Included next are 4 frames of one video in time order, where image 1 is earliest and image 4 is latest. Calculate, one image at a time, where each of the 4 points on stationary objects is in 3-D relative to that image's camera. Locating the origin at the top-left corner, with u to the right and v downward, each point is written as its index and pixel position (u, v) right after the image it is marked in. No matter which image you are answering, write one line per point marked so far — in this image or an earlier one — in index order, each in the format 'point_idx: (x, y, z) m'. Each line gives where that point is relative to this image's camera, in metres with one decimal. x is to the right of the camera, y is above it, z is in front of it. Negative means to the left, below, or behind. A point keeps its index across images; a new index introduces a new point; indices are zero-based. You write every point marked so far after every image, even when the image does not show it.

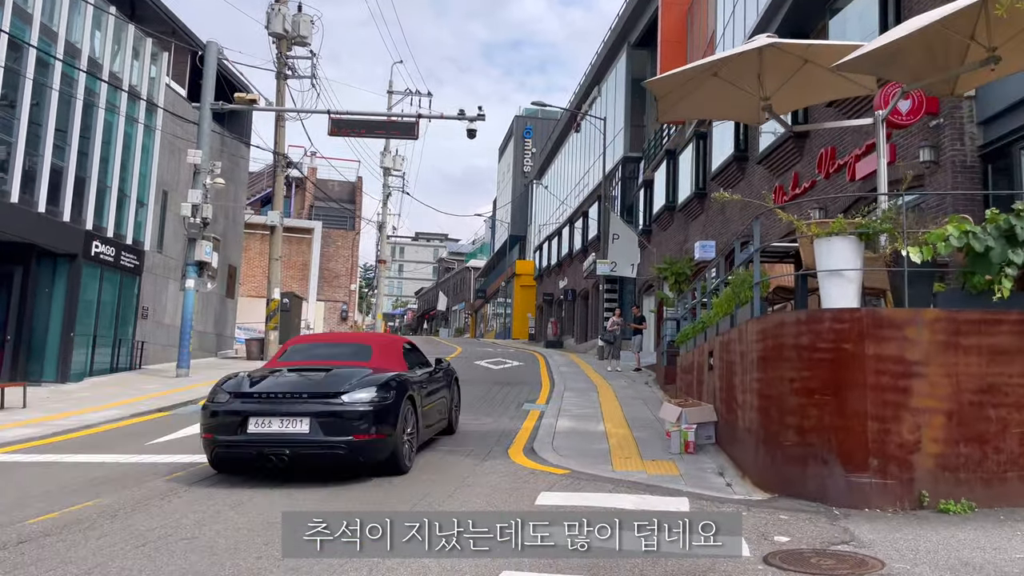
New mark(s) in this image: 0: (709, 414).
0: (+2.3, -1.5, +9.3) m
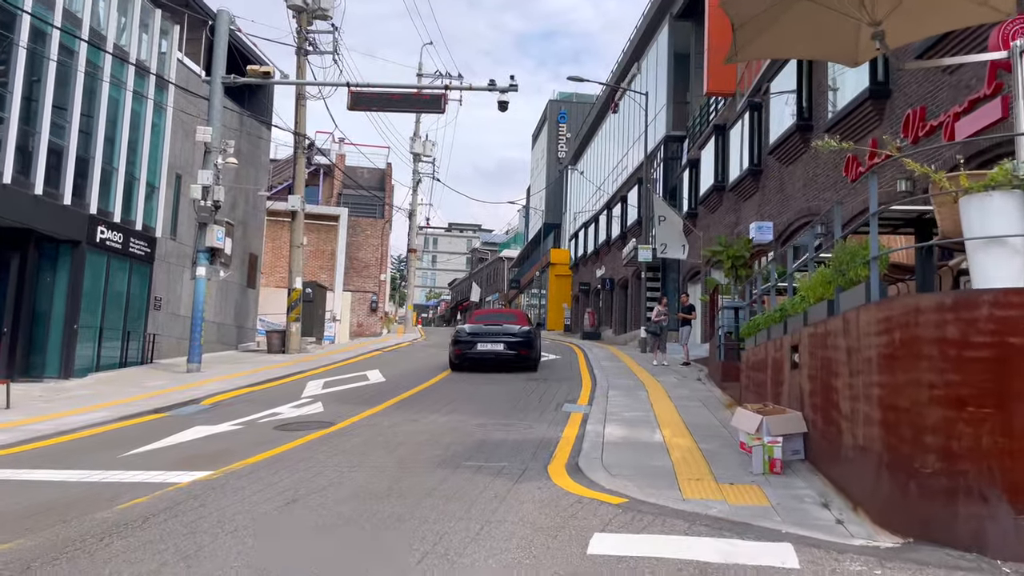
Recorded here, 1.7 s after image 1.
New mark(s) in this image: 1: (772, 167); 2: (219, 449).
0: (+2.7, -1.3, +7.5) m
1: (+6.2, +2.9, +19.0) m
2: (-3.2, -1.8, +8.7) m
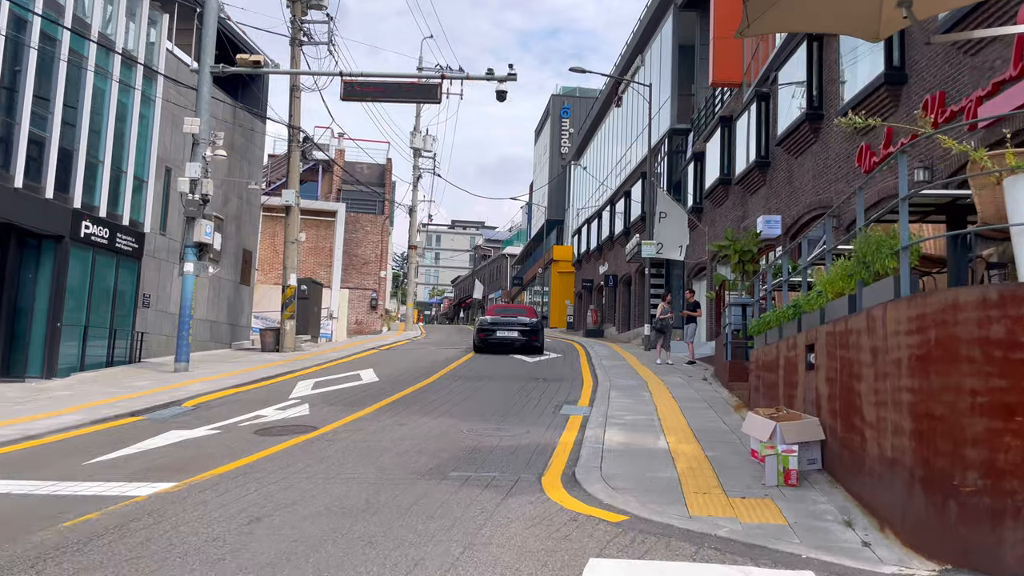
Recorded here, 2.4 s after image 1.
0: (+2.6, -1.2, +6.8) m
1: (+6.1, +3.0, +18.4) m
2: (-3.3, -1.7, +8.1) m
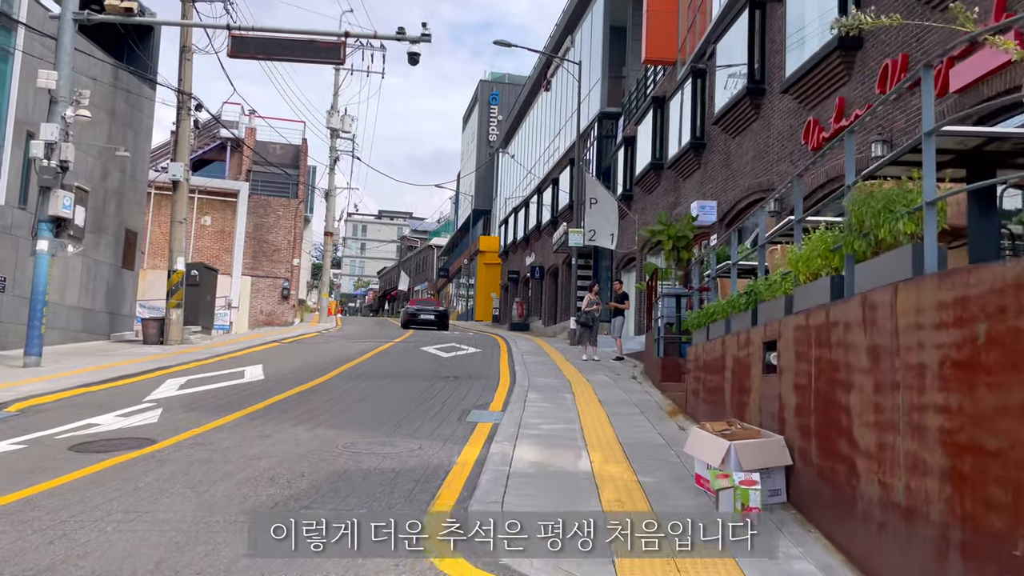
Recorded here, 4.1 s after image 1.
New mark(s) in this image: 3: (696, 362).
0: (+1.8, -1.1, +5.3) m
1: (+4.3, +3.1, +17.0) m
2: (-4.2, -1.5, +6.0) m
3: (+2.0, -0.8, +8.8) m
